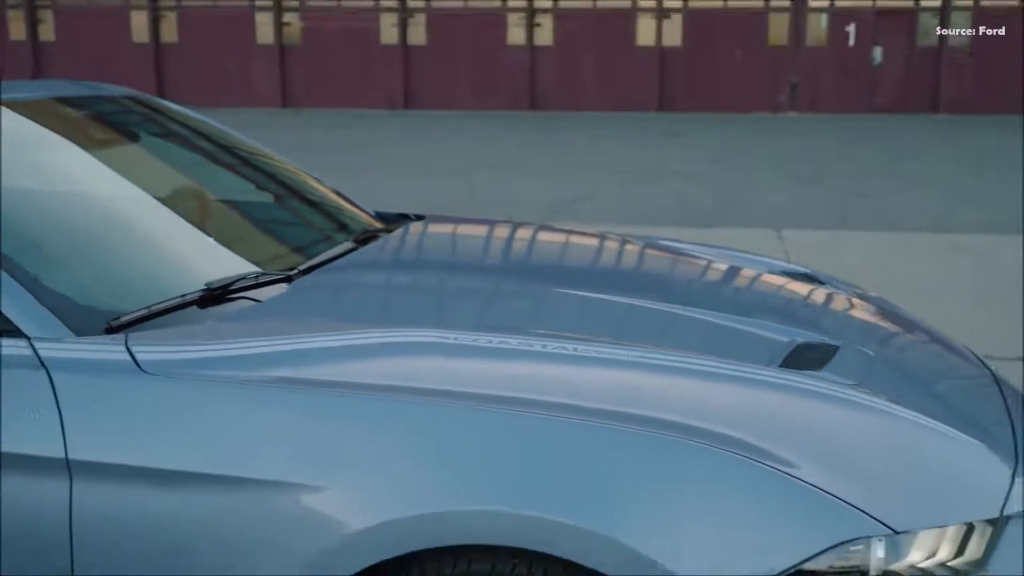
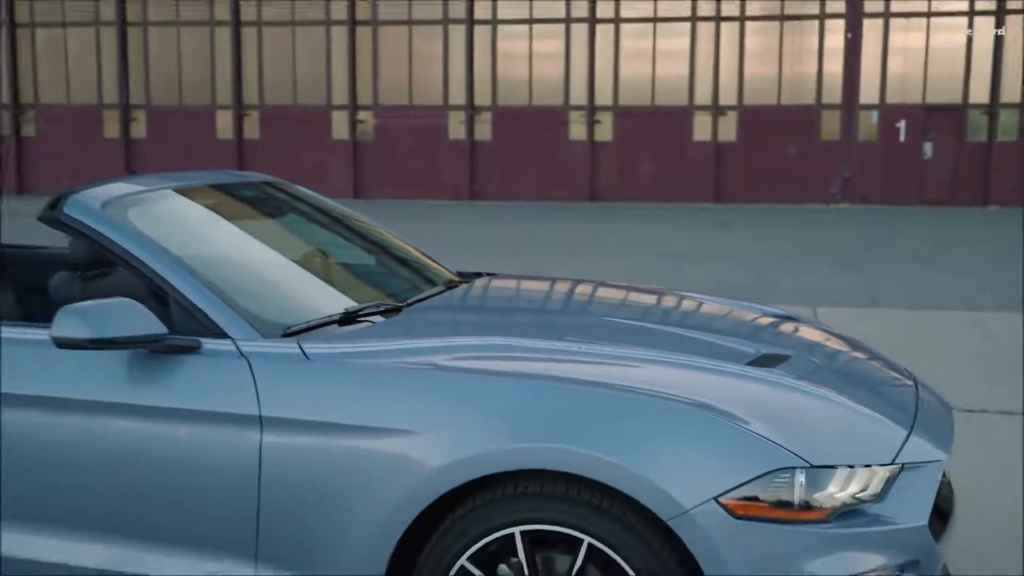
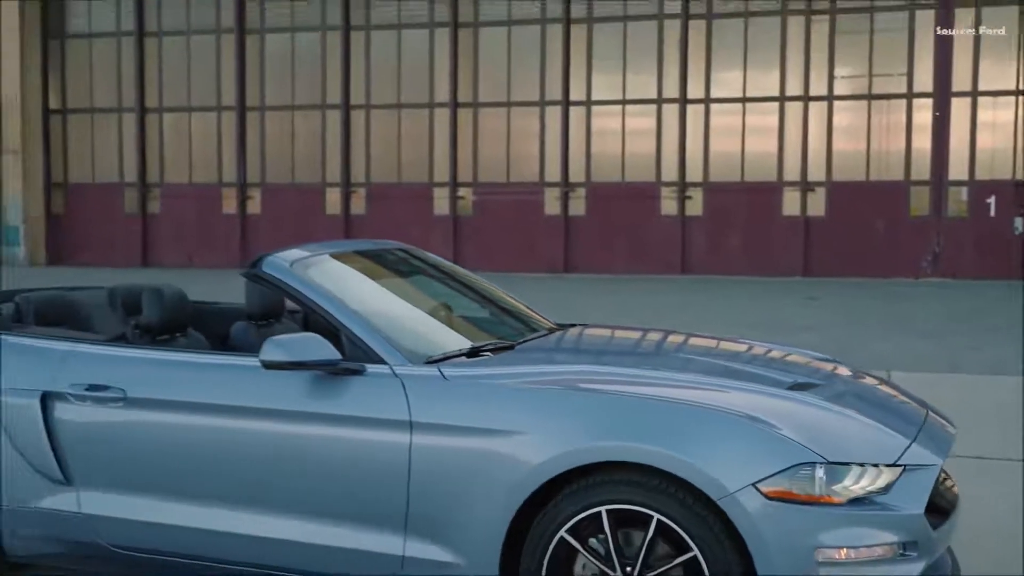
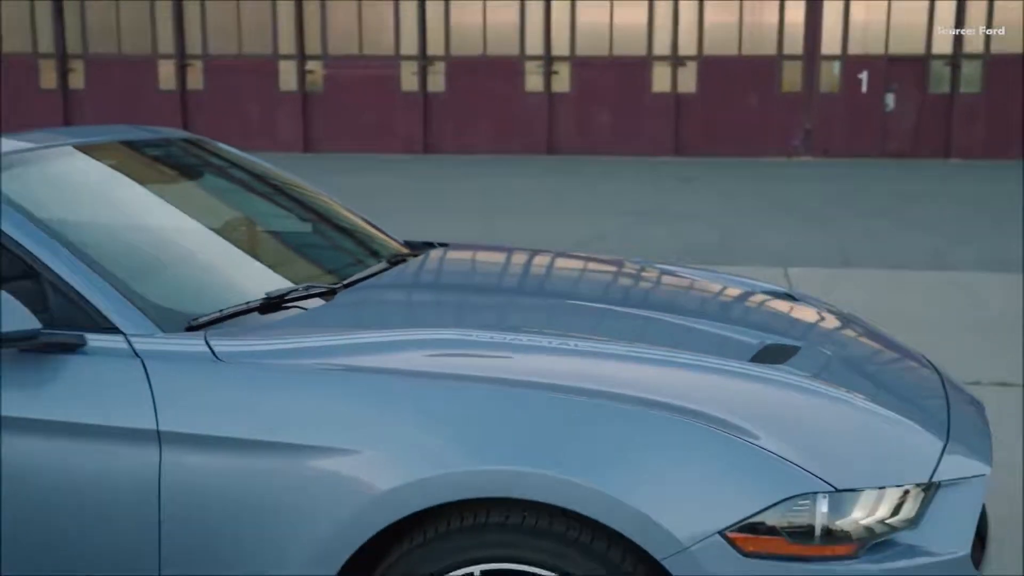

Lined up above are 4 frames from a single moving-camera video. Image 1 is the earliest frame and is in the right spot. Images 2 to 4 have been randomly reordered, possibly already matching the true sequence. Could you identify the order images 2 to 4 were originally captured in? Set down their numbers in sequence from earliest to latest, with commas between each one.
4, 2, 3
